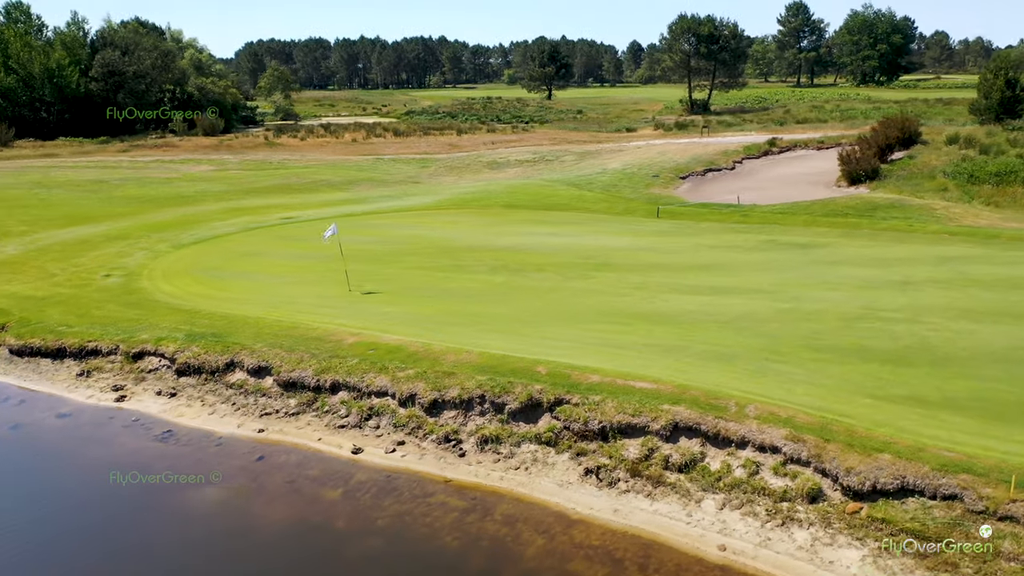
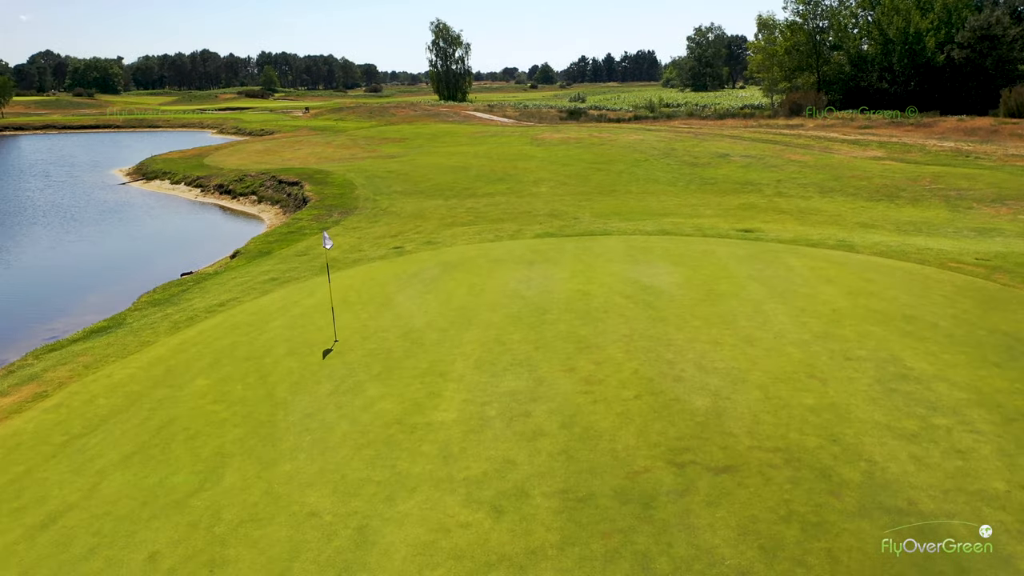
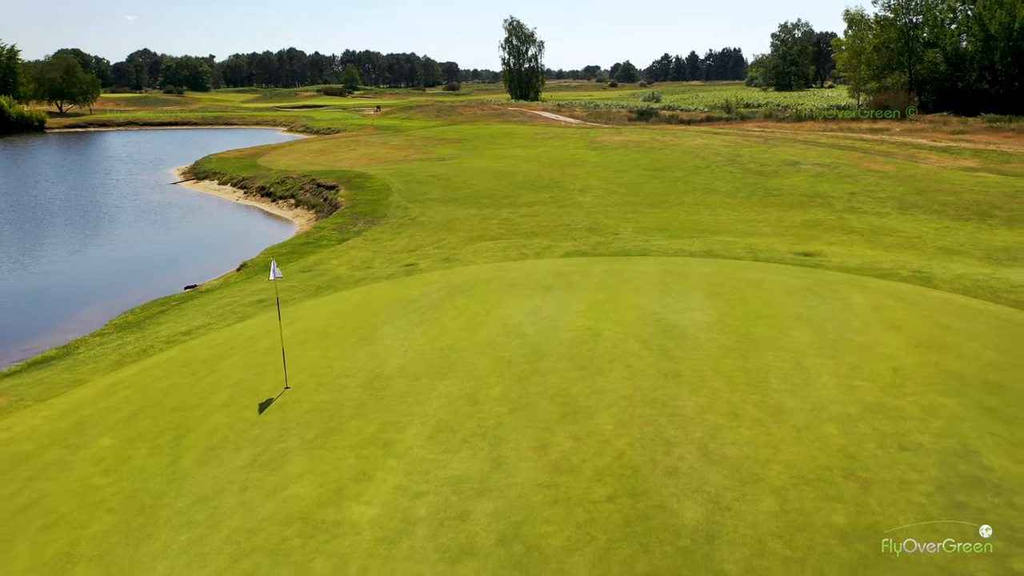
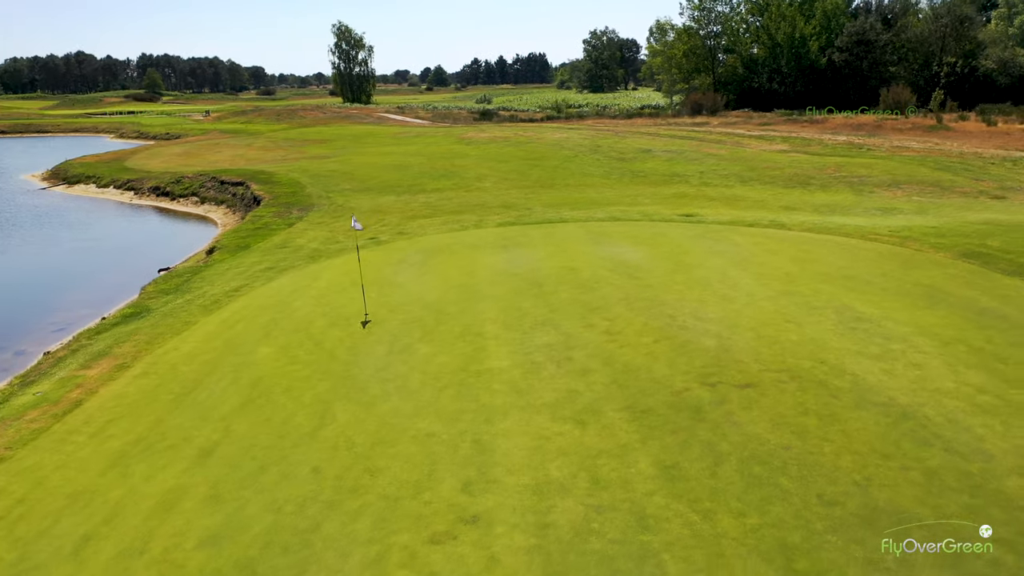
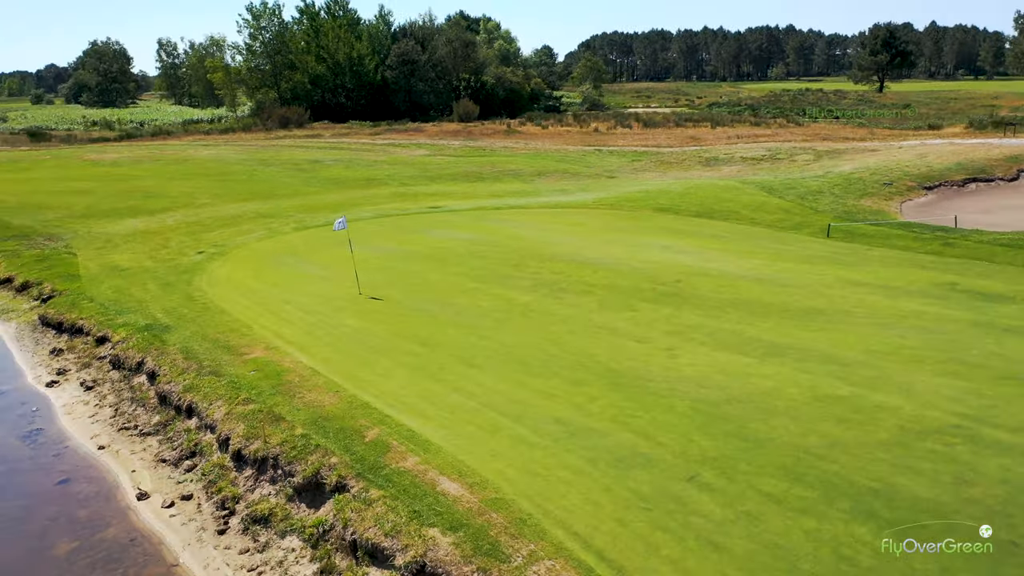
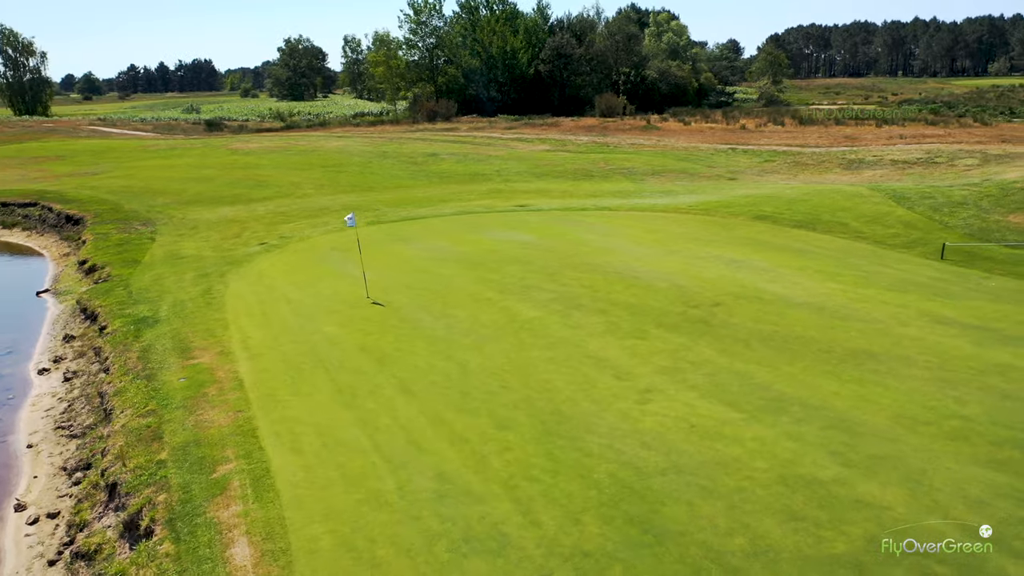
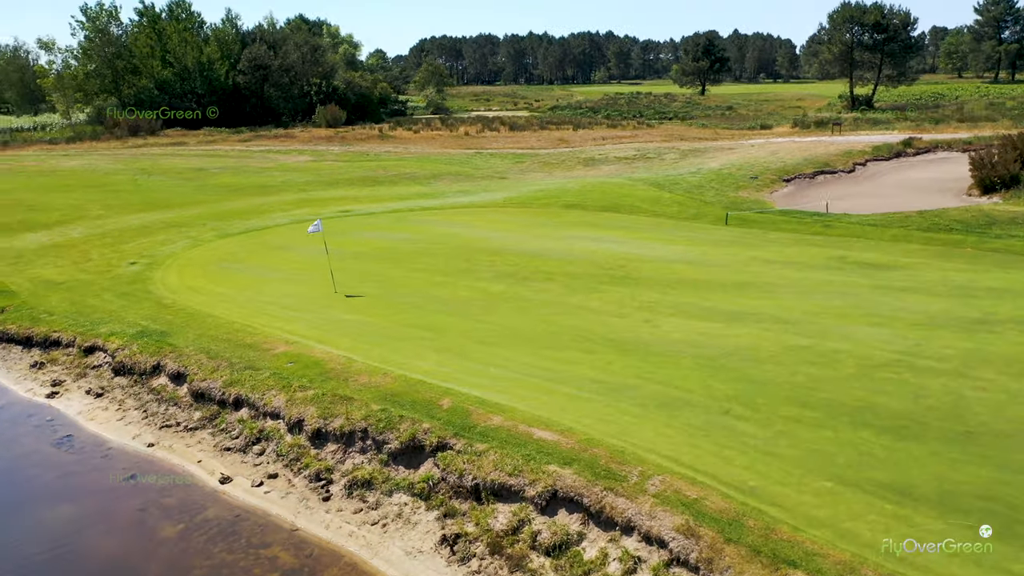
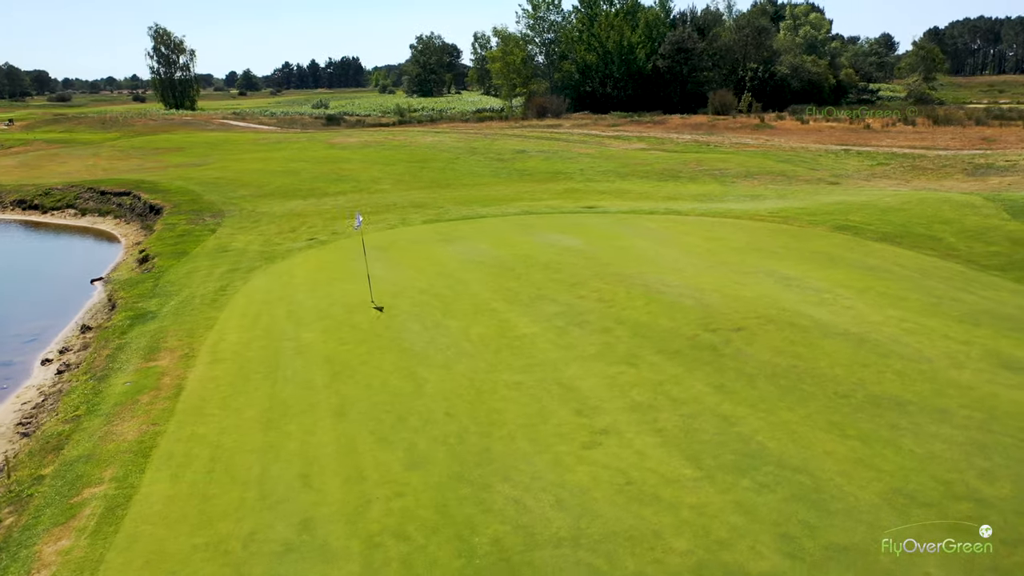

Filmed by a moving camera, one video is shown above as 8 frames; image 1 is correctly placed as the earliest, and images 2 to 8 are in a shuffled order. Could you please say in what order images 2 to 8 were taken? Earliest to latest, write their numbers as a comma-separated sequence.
7, 5, 6, 8, 4, 2, 3
